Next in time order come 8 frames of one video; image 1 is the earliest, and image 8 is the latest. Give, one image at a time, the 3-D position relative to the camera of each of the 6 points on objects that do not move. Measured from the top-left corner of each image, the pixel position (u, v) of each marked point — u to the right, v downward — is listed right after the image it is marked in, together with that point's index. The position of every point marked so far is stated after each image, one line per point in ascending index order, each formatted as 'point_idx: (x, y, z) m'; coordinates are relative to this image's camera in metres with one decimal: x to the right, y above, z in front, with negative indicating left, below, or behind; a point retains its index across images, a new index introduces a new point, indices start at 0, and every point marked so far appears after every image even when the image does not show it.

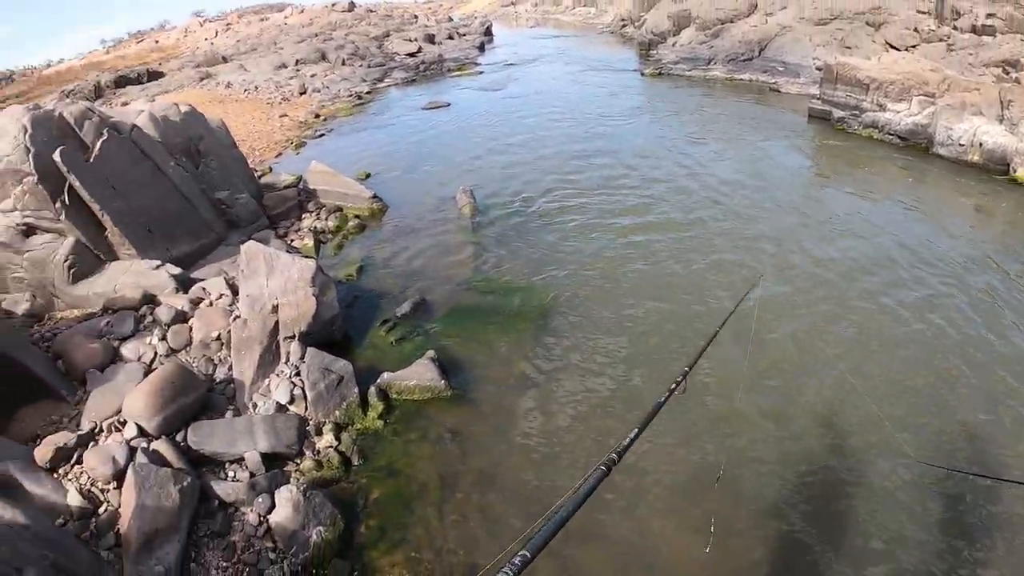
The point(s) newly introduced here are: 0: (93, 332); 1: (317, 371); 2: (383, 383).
0: (-5.5, -0.5, +7.4) m
1: (-2.3, -1.0, +6.7) m
2: (-1.5, -1.2, +6.8) m
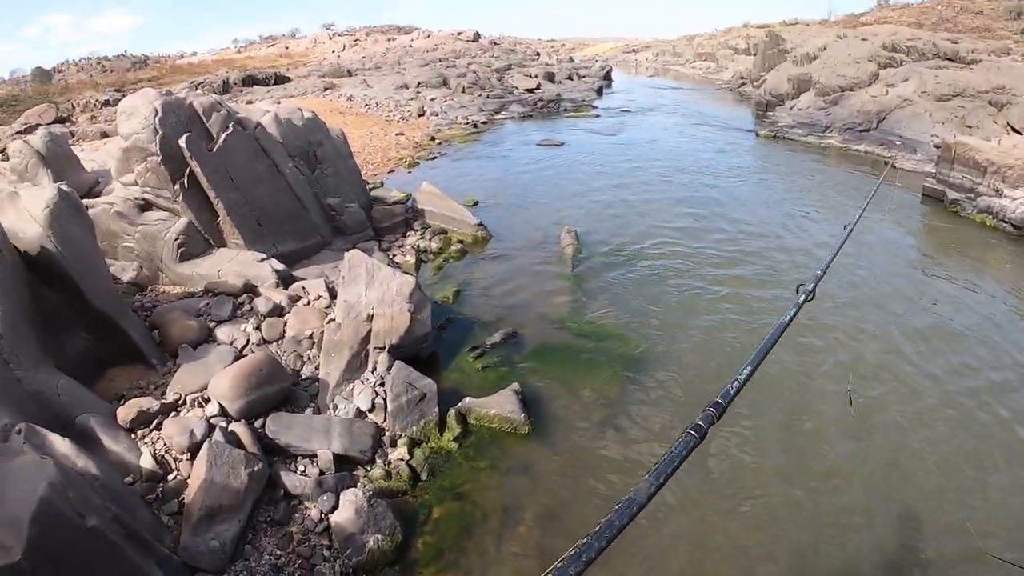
0: (-4.4, -0.3, +7.8) m
1: (-1.3, -1.2, +6.9) m
2: (-0.6, -1.5, +6.9) m
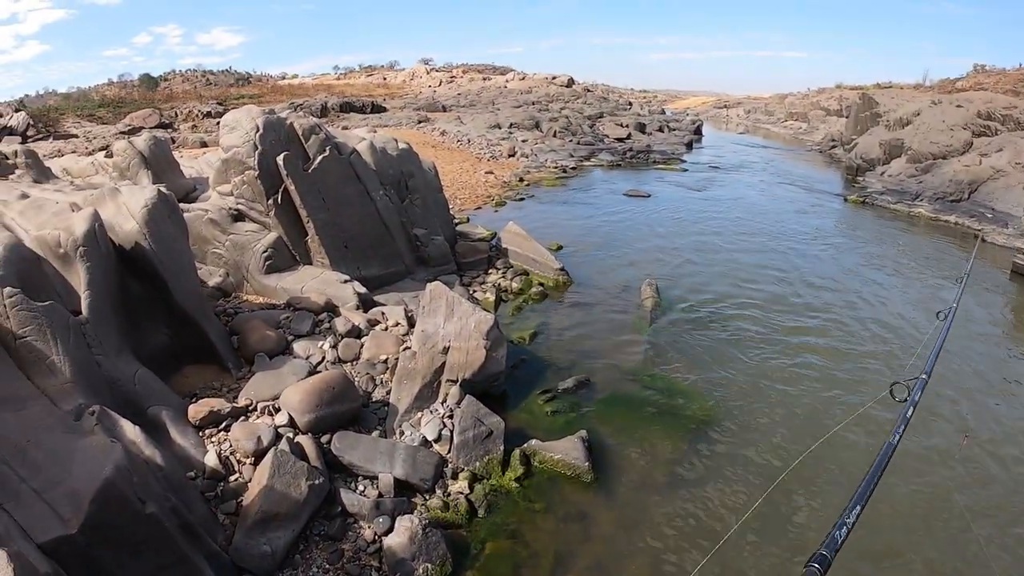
0: (-3.4, -0.5, +8.1) m
1: (-0.5, -1.6, +7.0) m
2: (+0.2, -2.0, +6.9) m
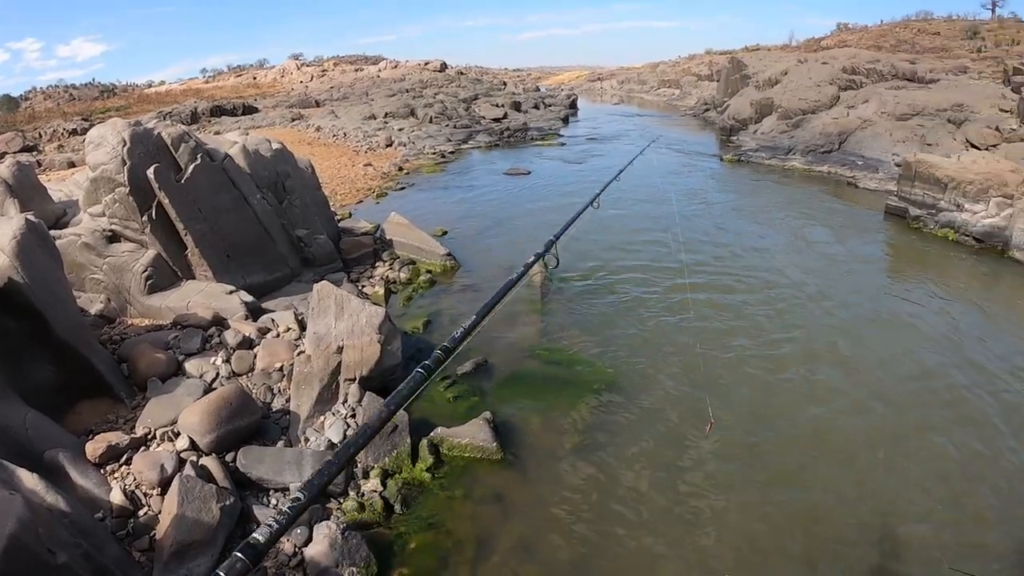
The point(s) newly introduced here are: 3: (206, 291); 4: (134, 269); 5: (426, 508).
0: (-4.8, -0.8, +7.7) m
1: (-1.7, -1.6, +6.8) m
2: (-0.9, -1.8, +6.9) m
3: (-4.5, -0.1, +8.5) m
4: (-5.6, +0.3, +8.4) m
5: (-0.9, -2.4, +6.2) m
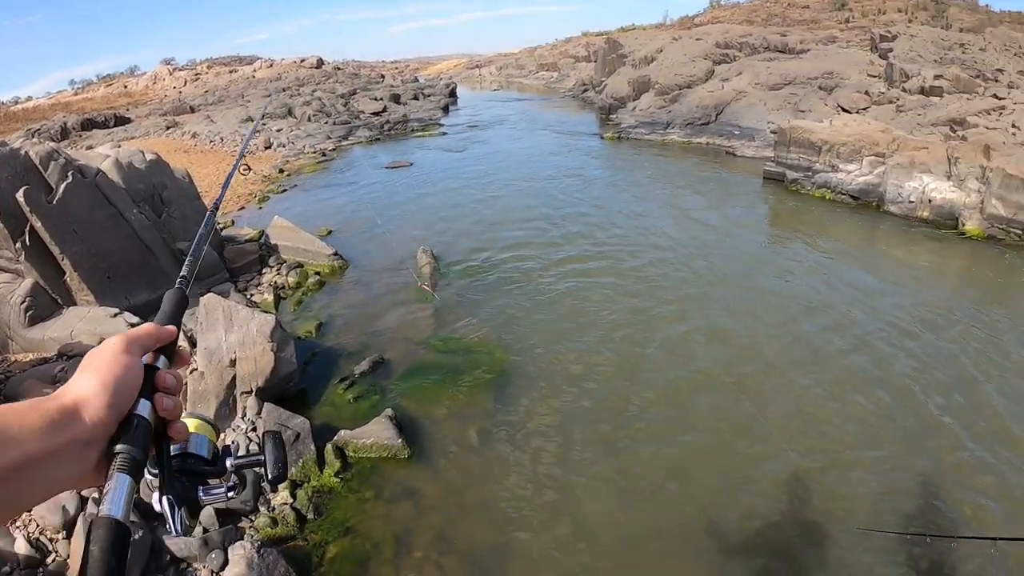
0: (-6.0, -1.1, +7.2) m
1: (-2.8, -1.6, +6.6) m
2: (-2.0, -1.8, +6.7) m
3: (-5.9, -0.4, +8.0) m
4: (-7.0, -0.2, +7.9) m
5: (-1.9, -2.4, +6.0) m
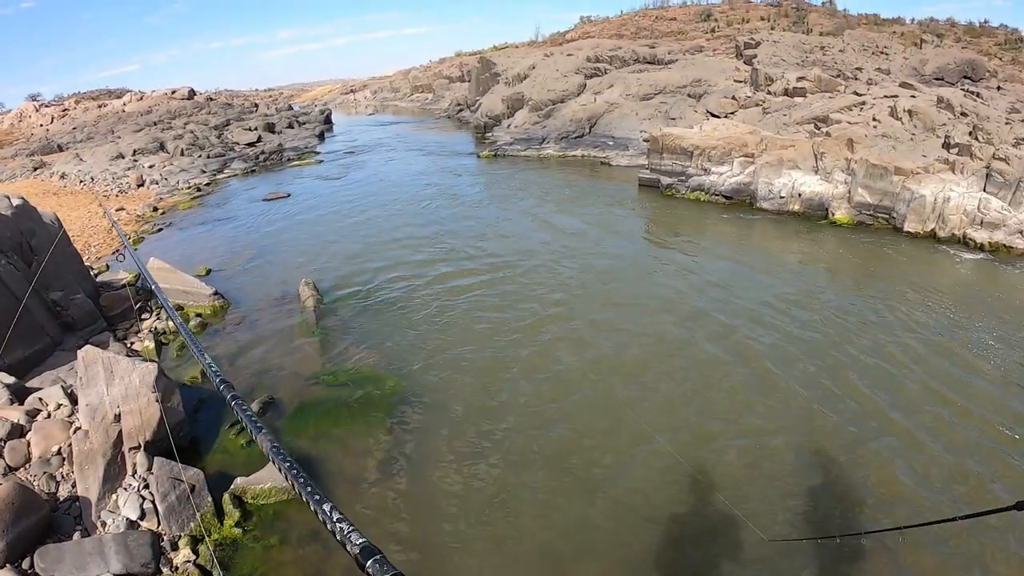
0: (-7.2, -1.9, +6.6) m
1: (-3.9, -2.1, +6.3) m
2: (-3.1, -2.3, +6.5) m
3: (-7.2, -1.2, +7.5) m
4: (-8.3, -1.1, +7.3) m
5: (-2.9, -2.9, +5.8) m
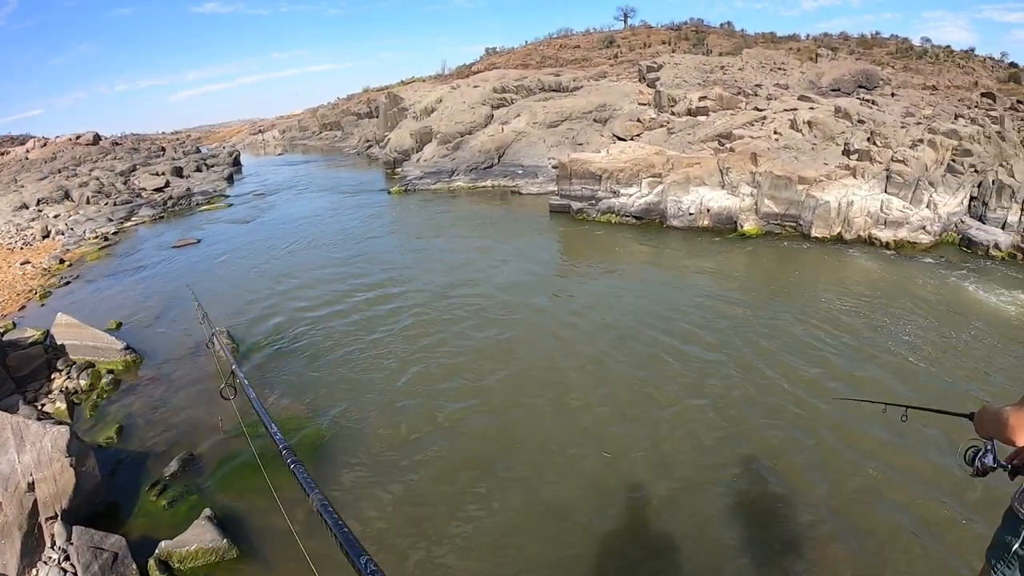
0: (-7.9, -2.8, +6.0) m
1: (-4.7, -2.8, +5.9) m
2: (-3.9, -2.9, +6.1) m
3: (-8.1, -2.1, +6.9) m
4: (-9.2, -2.1, +6.6) m
5: (-3.6, -3.4, +5.5) m
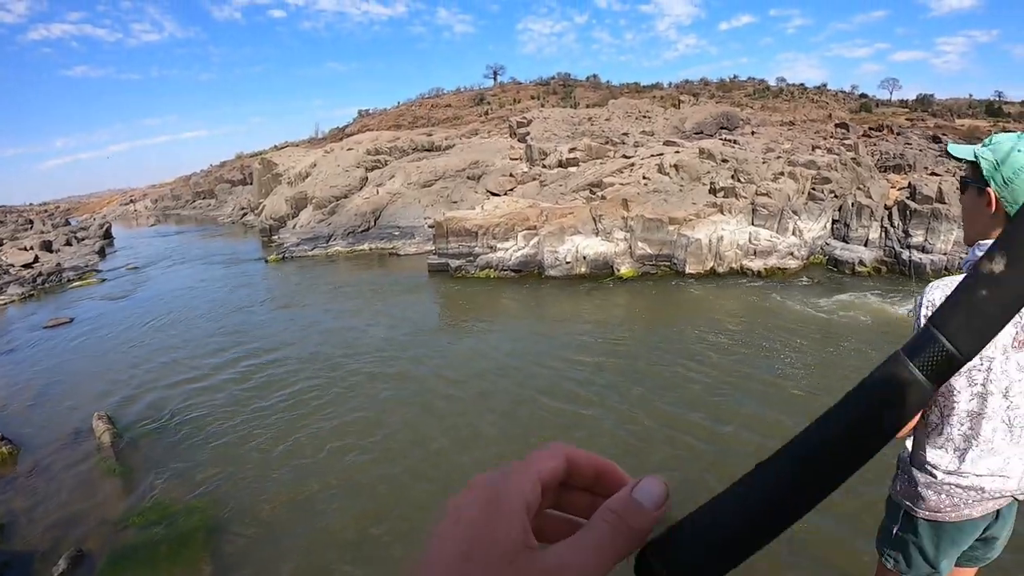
0: (-9.1, -4.0, +5.1) m
1: (-5.8, -3.8, +5.4) m
2: (-5.0, -3.8, +5.7) m
3: (-9.3, -3.4, +6.0) m
4: (-10.4, -3.3, +5.5) m
5: (-4.6, -4.3, +5.1) m
